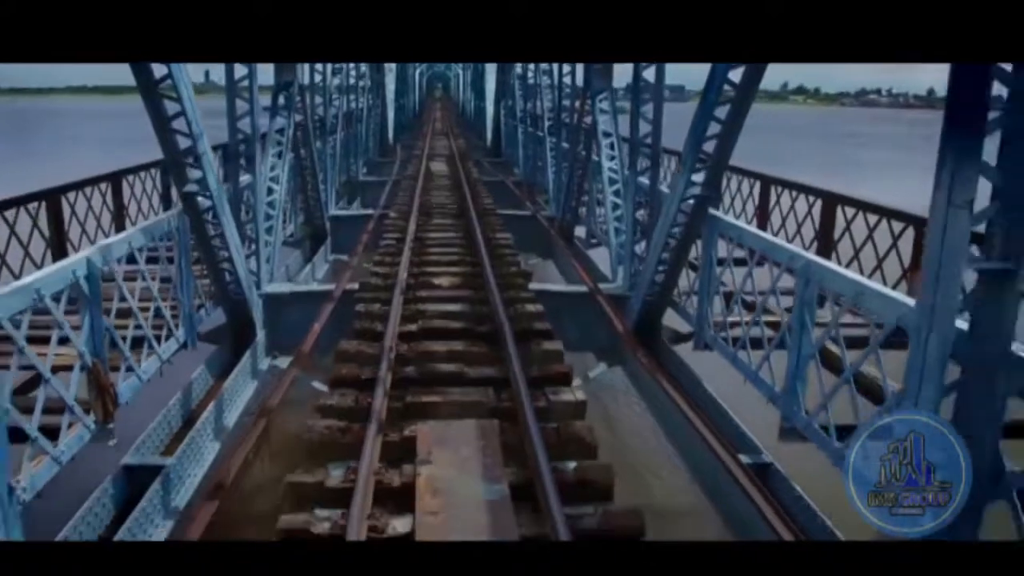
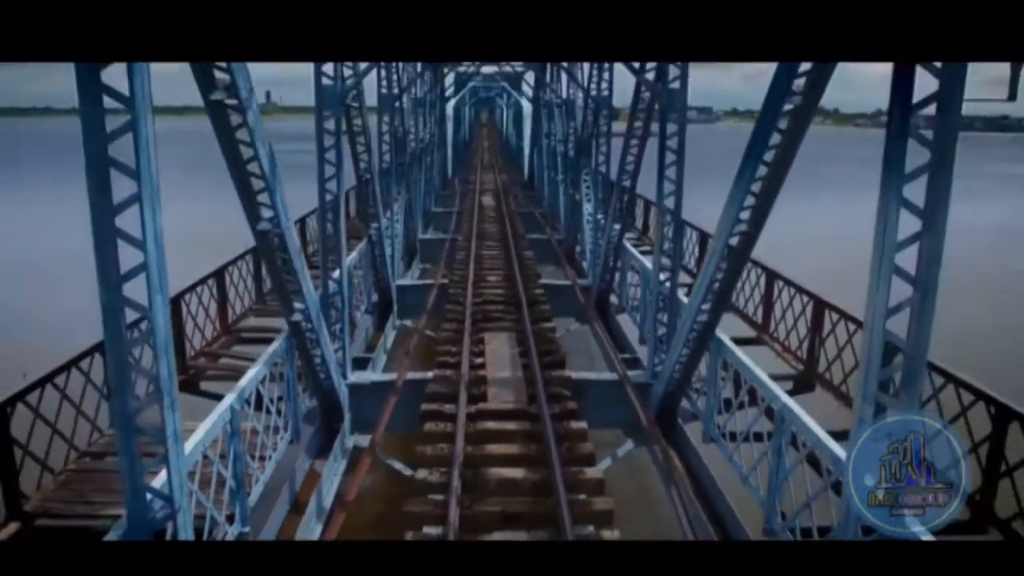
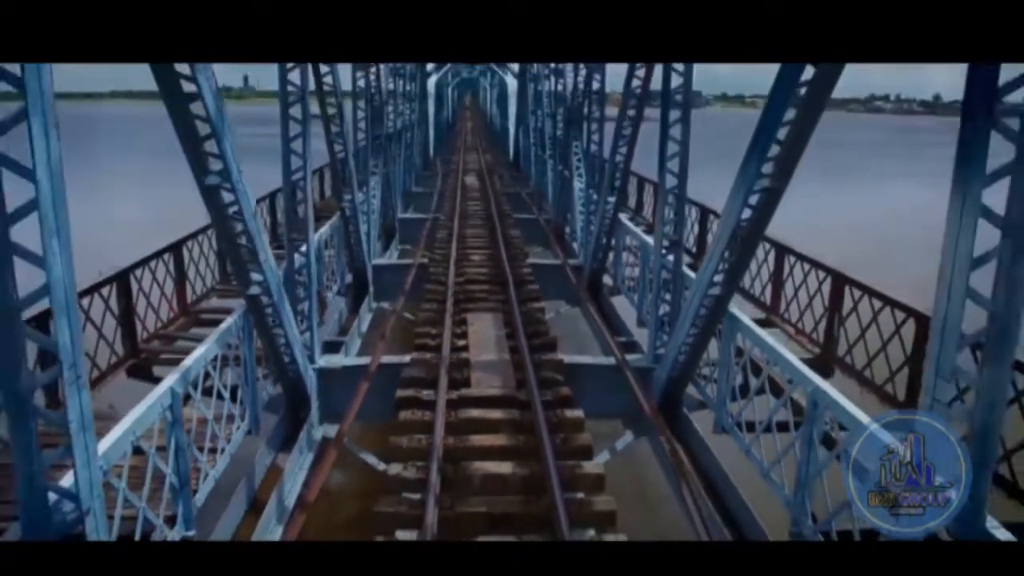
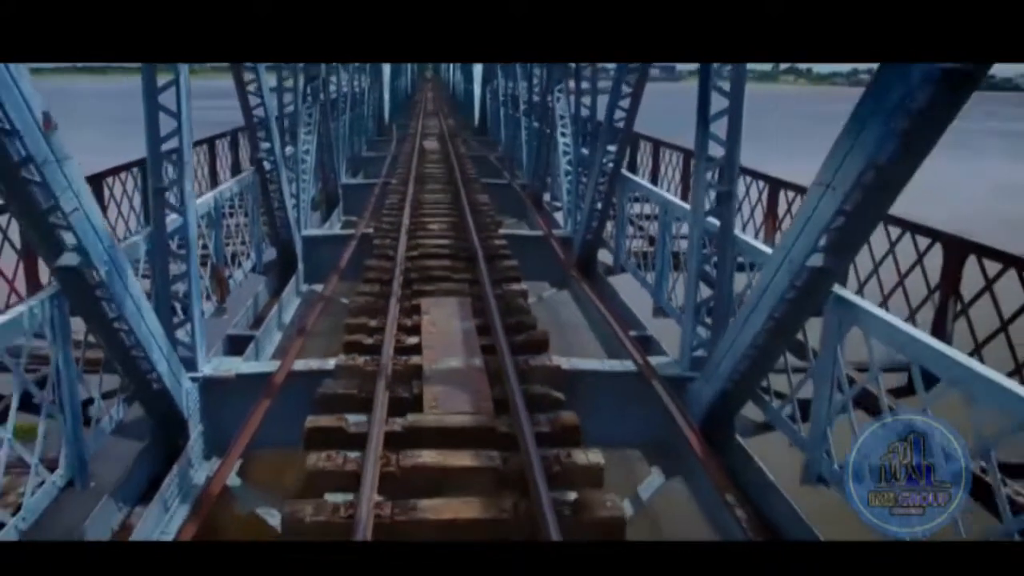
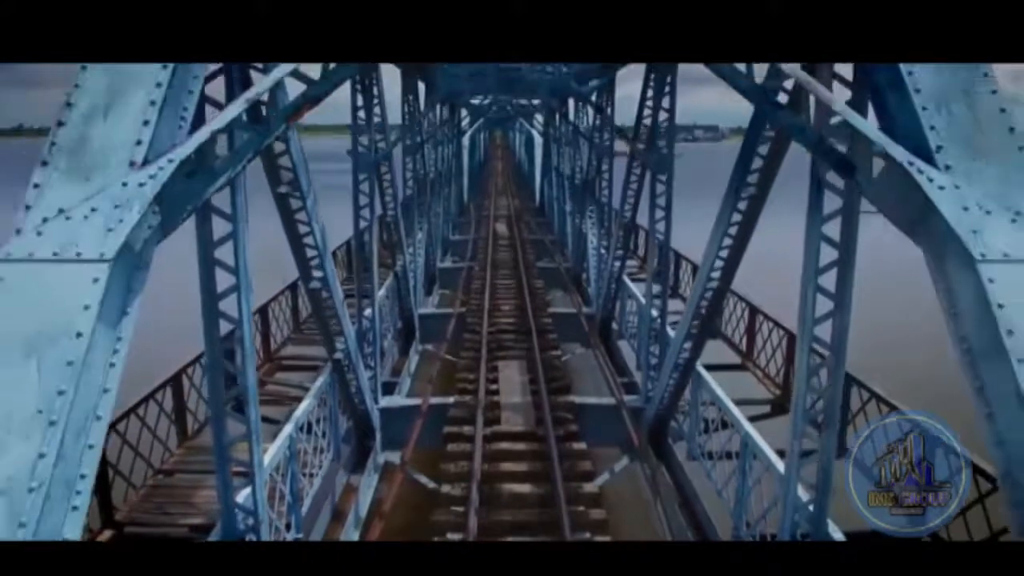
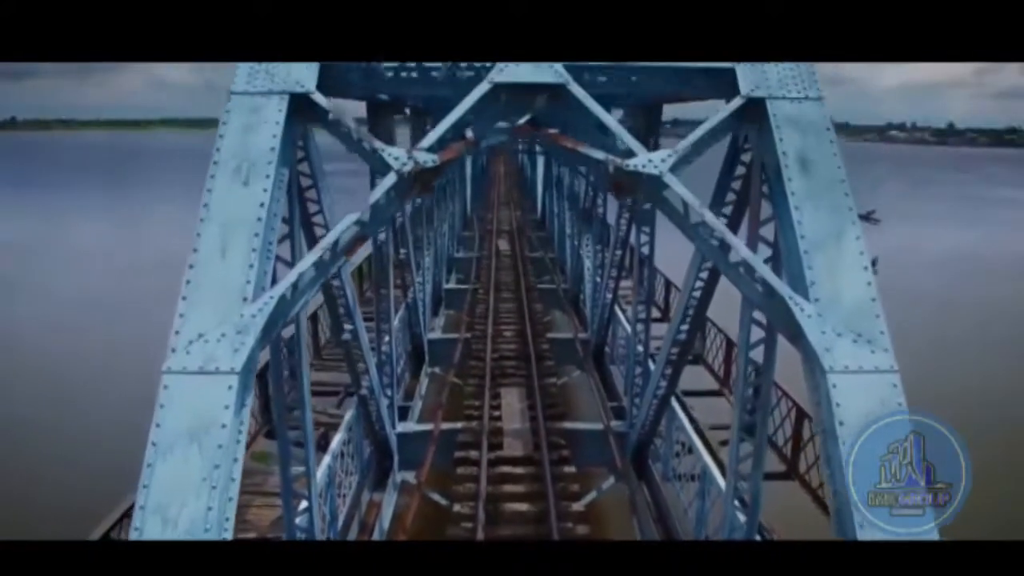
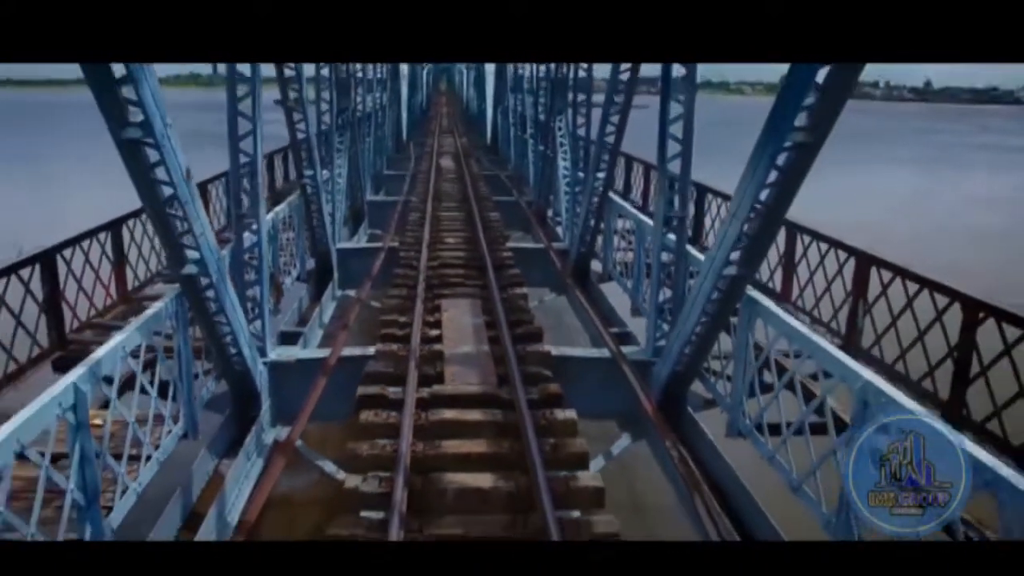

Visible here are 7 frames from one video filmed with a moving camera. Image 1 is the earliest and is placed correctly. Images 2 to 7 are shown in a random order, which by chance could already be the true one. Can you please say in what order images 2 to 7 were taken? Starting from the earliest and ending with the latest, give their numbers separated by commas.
4, 7, 3, 2, 5, 6
